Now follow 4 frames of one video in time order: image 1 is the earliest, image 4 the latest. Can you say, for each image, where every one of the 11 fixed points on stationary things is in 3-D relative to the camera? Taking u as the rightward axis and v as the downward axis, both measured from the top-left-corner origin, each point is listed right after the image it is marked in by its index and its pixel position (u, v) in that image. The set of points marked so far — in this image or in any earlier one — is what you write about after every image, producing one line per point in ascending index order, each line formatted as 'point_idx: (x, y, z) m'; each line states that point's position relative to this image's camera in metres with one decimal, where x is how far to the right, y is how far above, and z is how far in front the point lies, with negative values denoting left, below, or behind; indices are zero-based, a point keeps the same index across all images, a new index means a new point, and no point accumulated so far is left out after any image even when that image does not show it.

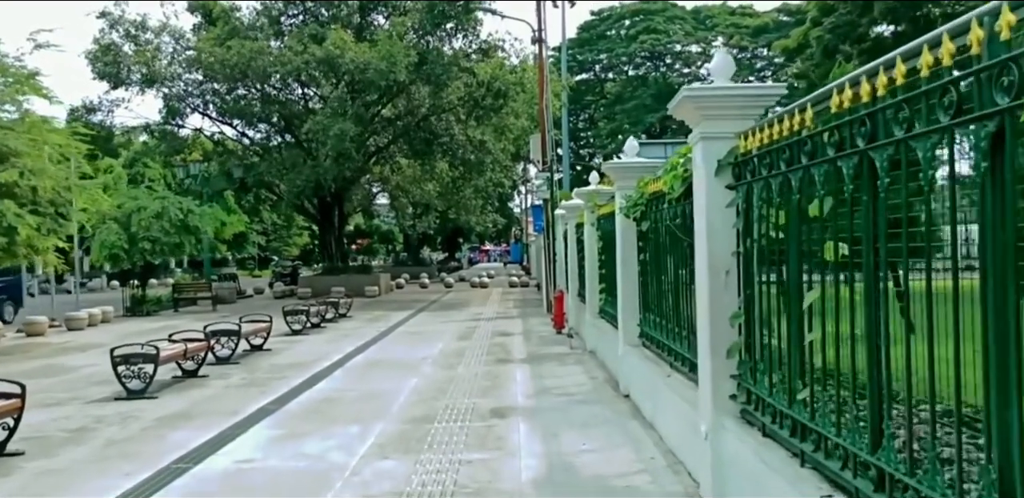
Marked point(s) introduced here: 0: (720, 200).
0: (+1.2, +0.3, +5.8) m
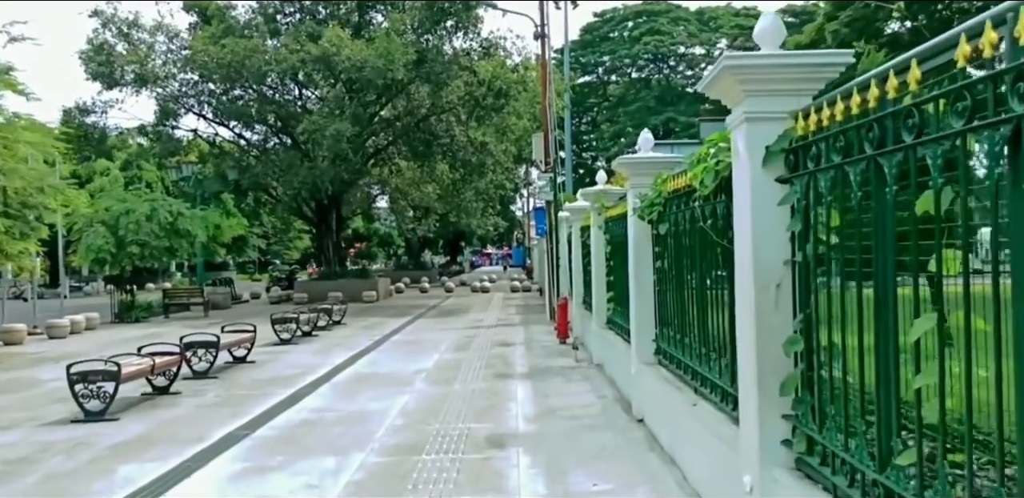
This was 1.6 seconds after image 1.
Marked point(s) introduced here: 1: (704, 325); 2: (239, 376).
0: (+1.2, +0.3, +4.7) m
1: (+1.4, -0.6, +7.3) m
2: (-3.7, -1.7, +13.4) m
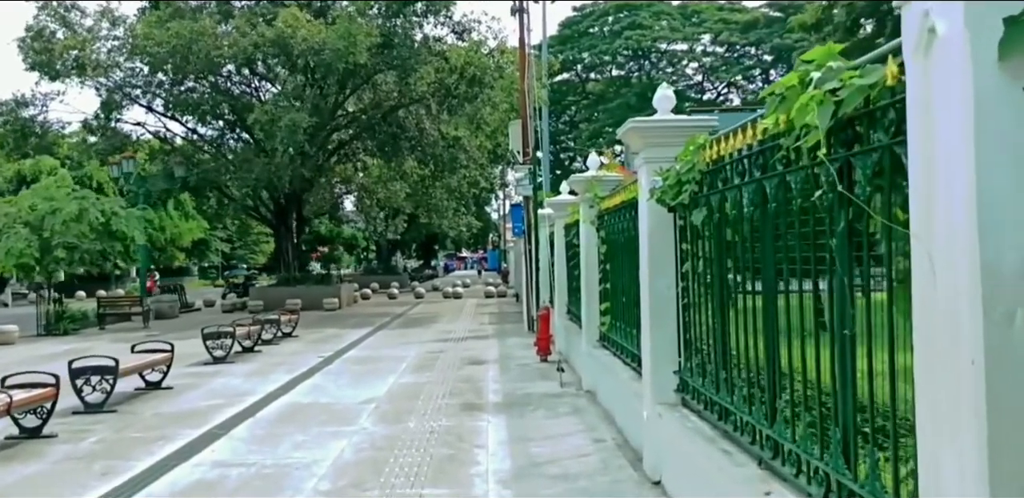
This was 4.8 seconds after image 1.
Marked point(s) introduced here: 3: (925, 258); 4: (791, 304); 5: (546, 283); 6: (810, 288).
0: (+1.1, +0.3, +2.1) m
1: (+1.3, -0.5, +4.8) m
2: (-4.1, -1.7, +10.8) m
3: (+1.1, 0.0, +2.5) m
4: (+1.3, -0.3, +4.5) m
5: (+0.7, -0.7, +19.2) m
6: (+1.3, -0.2, +4.2) m
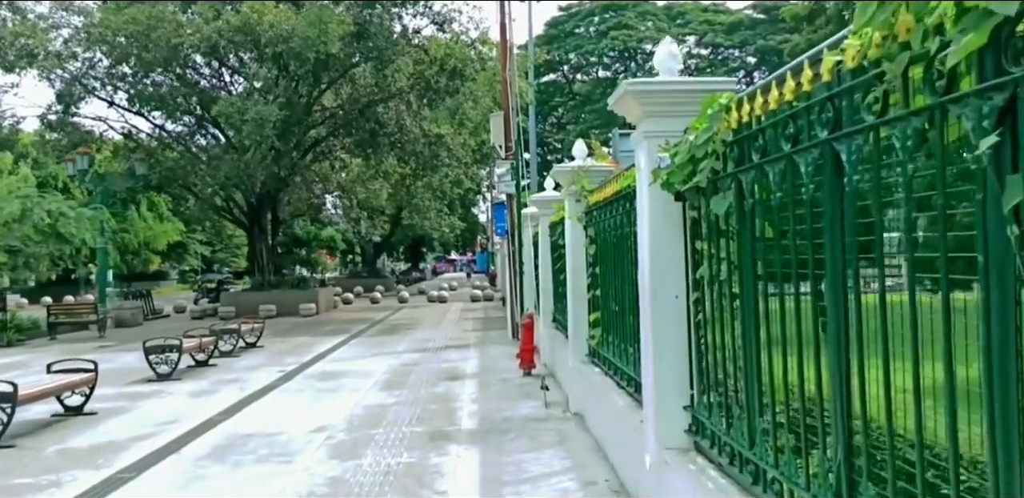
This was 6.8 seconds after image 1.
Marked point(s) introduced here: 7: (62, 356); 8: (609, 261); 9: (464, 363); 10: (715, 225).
0: (+1.0, +0.3, +0.5) m
1: (+1.1, -0.5, +3.2) m
2: (-4.3, -1.8, +9.1) m
3: (+0.9, 0.0, +0.9) m
4: (+1.1, -0.3, +2.9) m
5: (+0.4, -0.7, +17.6) m
6: (+1.1, -0.2, +2.6) m
7: (-8.8, -2.1, +19.2) m
8: (+0.8, -0.1, +8.1) m
9: (-0.8, -1.9, +16.2) m
10: (+1.0, +0.1, +4.7) m
